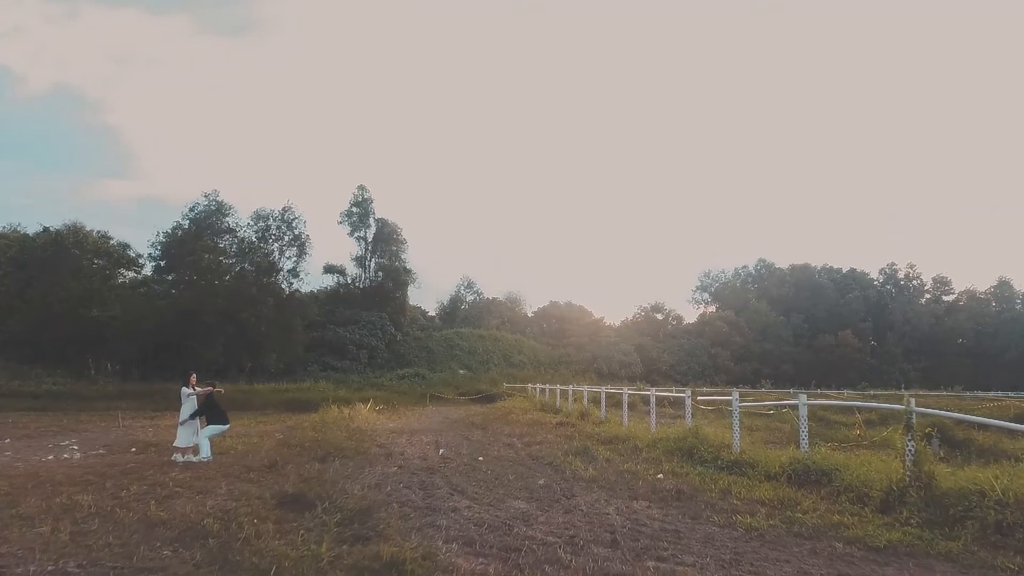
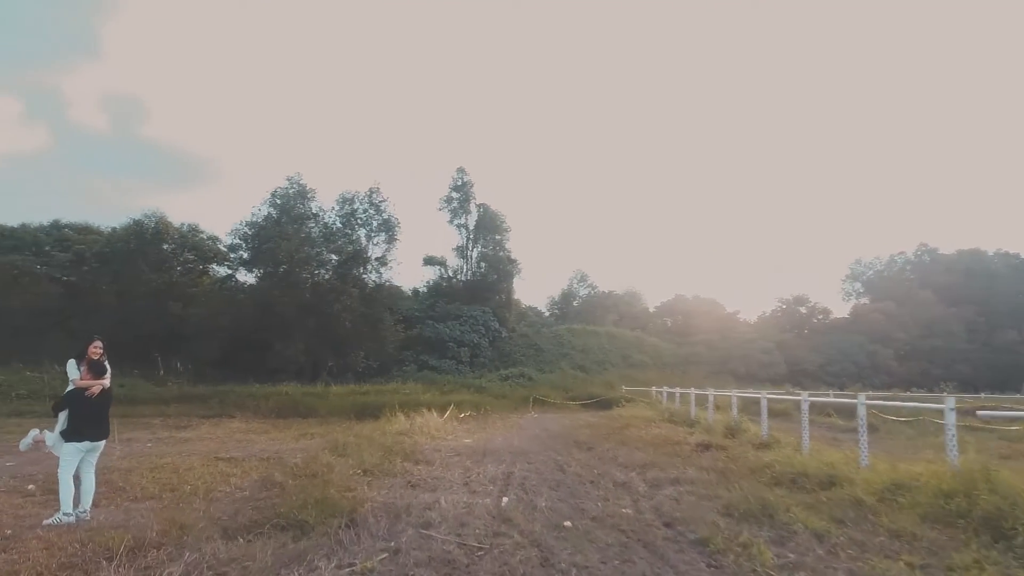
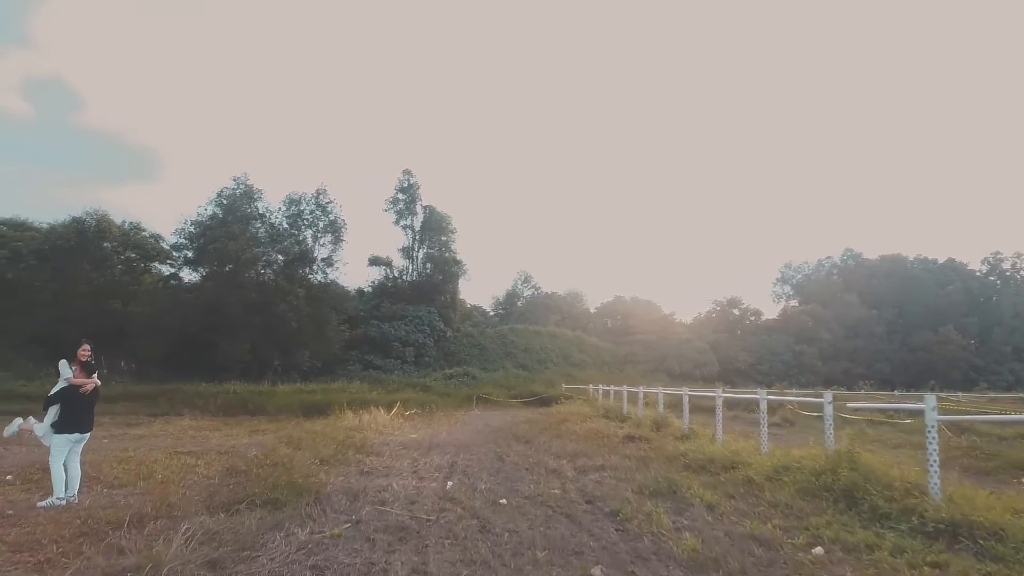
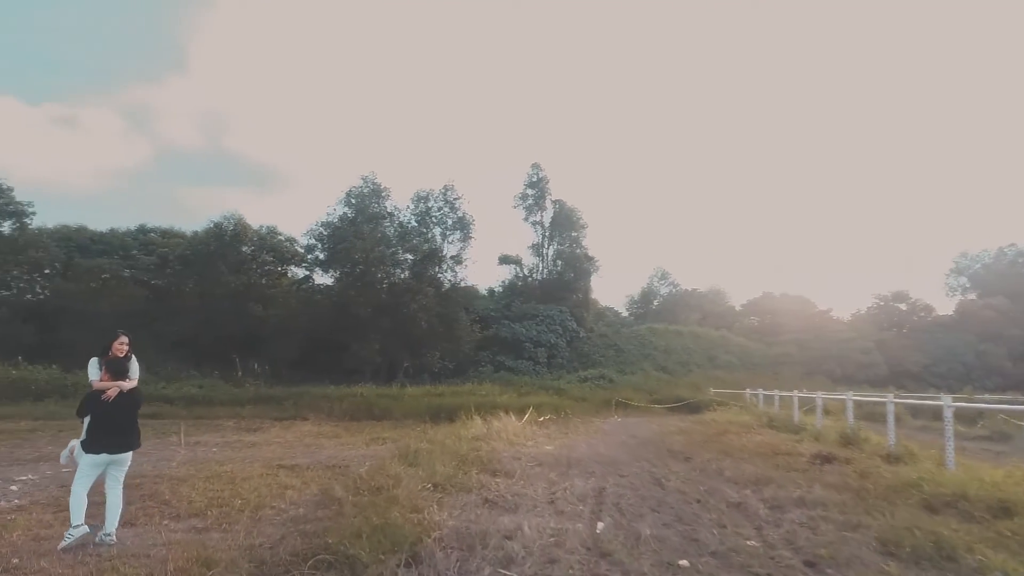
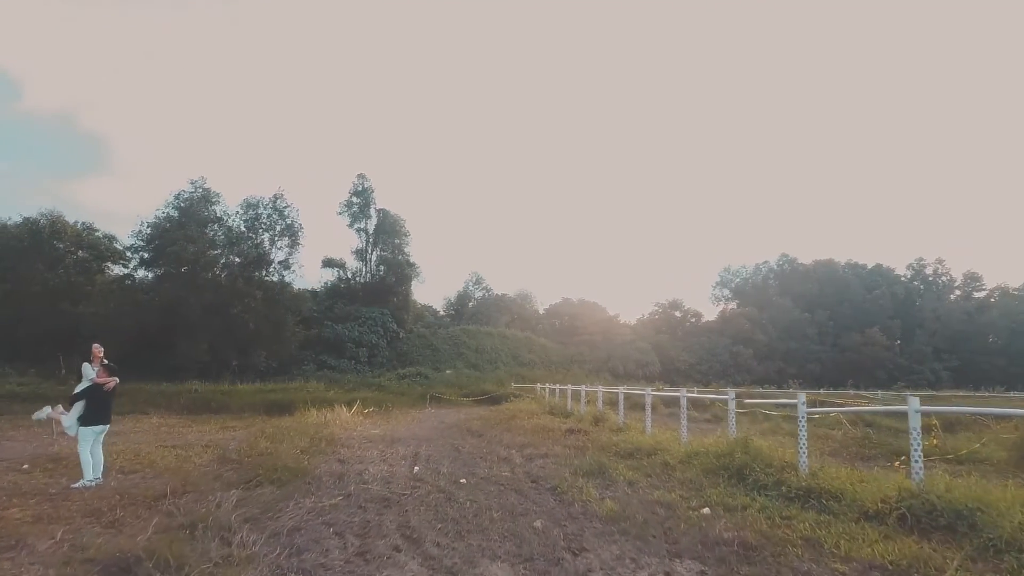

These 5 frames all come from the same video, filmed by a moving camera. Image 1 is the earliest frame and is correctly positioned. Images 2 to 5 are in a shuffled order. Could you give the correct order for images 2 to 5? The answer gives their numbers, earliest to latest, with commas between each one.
5, 3, 2, 4
